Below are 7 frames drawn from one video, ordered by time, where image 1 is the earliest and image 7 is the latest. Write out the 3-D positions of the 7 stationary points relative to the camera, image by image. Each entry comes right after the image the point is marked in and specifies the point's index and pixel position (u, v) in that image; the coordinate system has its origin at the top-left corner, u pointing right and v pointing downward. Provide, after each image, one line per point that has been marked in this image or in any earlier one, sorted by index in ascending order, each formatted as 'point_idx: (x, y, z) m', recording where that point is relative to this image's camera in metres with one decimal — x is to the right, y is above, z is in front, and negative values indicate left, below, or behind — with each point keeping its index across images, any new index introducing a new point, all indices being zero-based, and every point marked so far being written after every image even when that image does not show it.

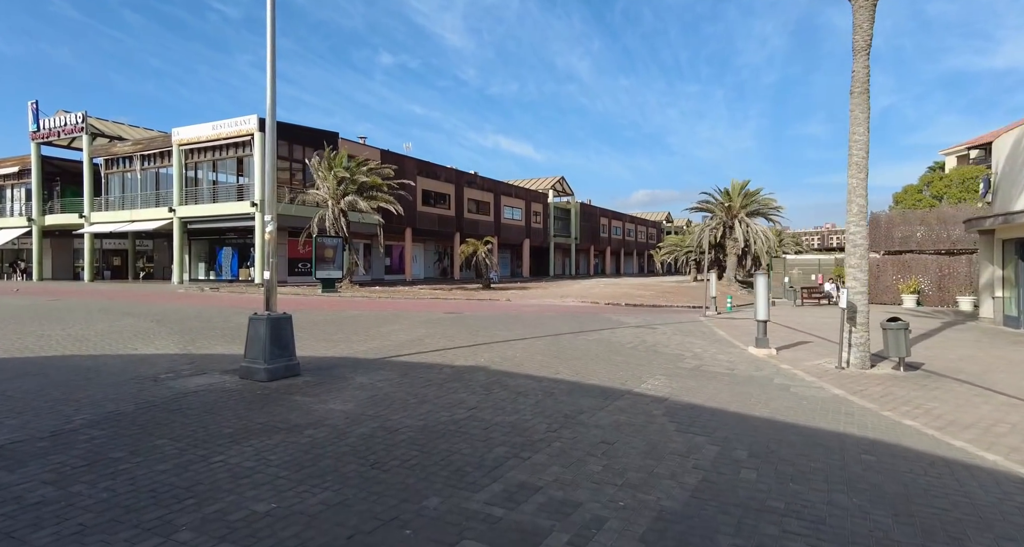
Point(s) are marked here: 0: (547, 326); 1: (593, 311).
0: (+0.9, -1.4, +14.2) m
1: (+3.0, -1.4, +20.0) m
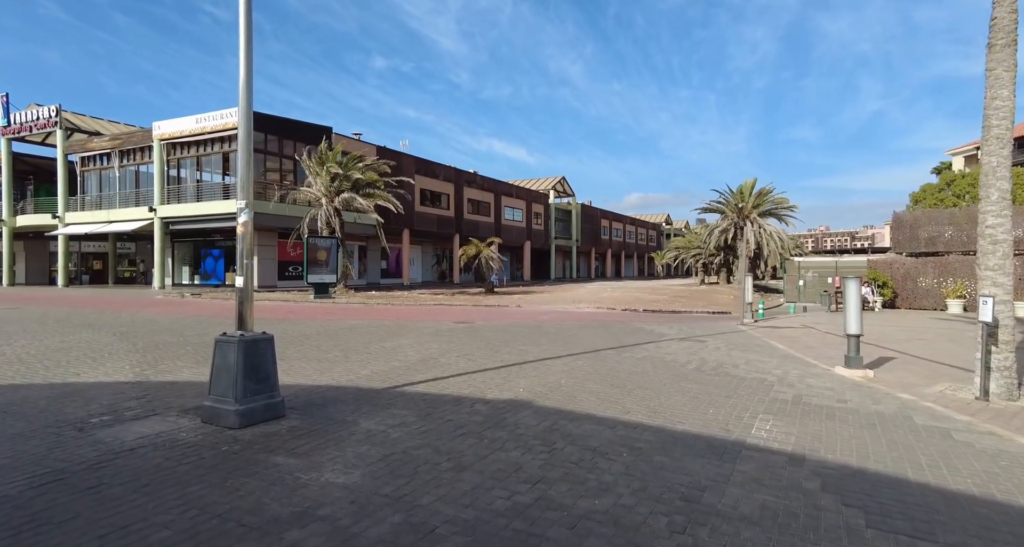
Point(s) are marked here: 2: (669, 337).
0: (+1.5, -1.5, +12.2) m
1: (+3.5, -1.5, +18.0) m
2: (+3.7, -1.5, +13.1) m
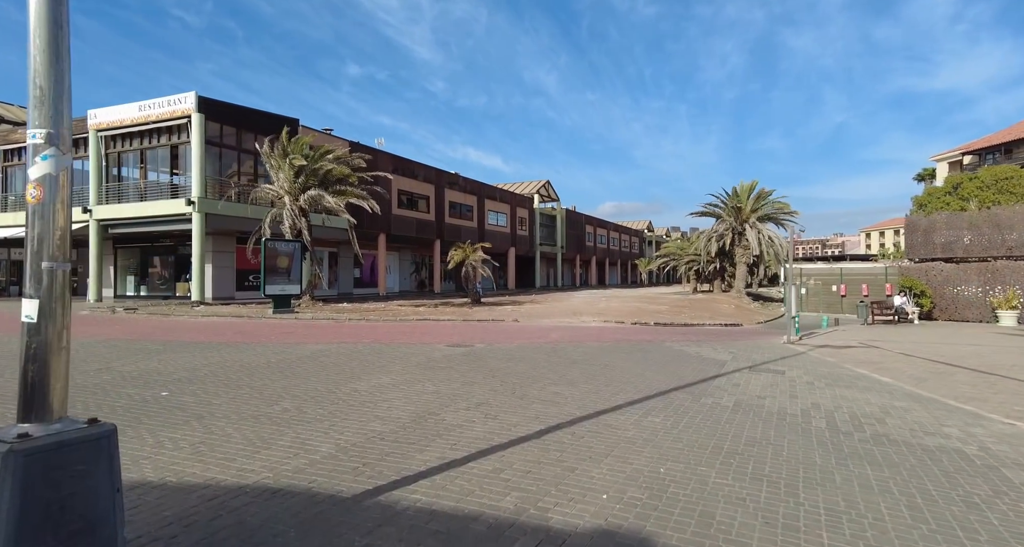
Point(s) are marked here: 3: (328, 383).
0: (+1.8, -1.6, +9.1) m
1: (+3.5, -1.8, +14.9) m
2: (+4.0, -1.7, +10.1) m
3: (-2.8, -1.7, +8.5) m
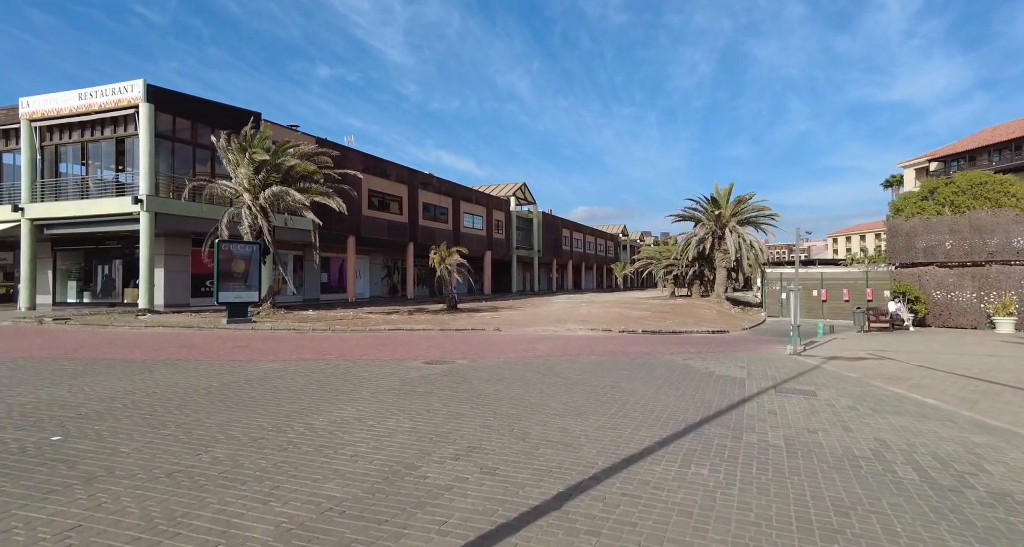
0: (+1.7, -1.7, +7.7) m
1: (+3.1, -1.9, +13.6) m
2: (+3.8, -1.8, +8.7) m
3: (-2.9, -1.8, +6.9) m
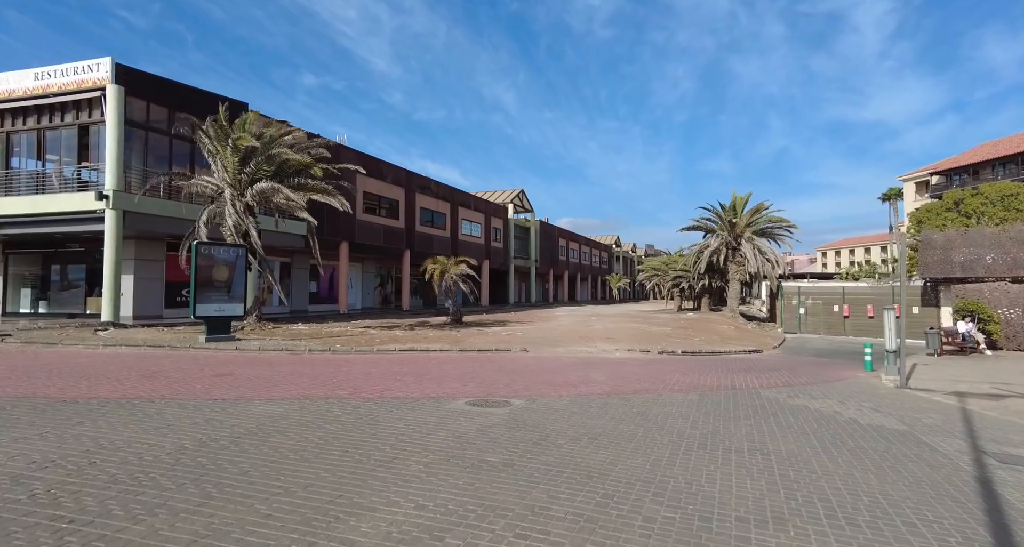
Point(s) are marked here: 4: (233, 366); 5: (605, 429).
0: (+2.9, -1.9, +5.0) m
1: (+4.2, -2.2, +11.0) m
2: (+5.0, -2.0, +6.2) m
3: (-1.6, -1.8, +4.1) m
4: (-6.0, -2.0, +11.8) m
5: (+1.2, -2.0, +7.1) m
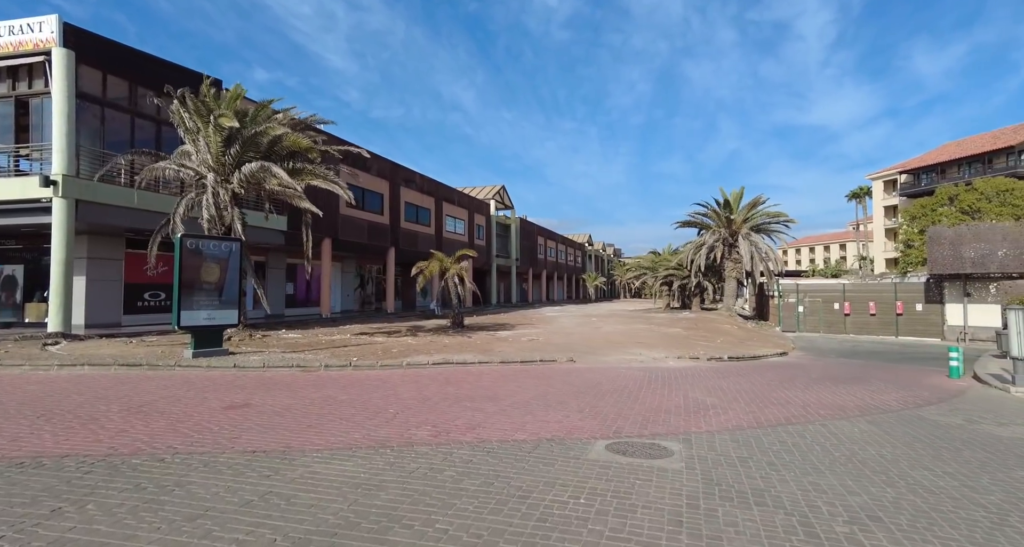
0: (+4.9, -1.8, +3.0) m
1: (+5.8, -2.2, +9.0) m
2: (+7.0, -1.9, +4.3) m
3: (+0.5, -1.8, +1.7) m
4: (-4.4, -2.0, +9.1) m
5: (+3.1, -1.9, +4.9) m
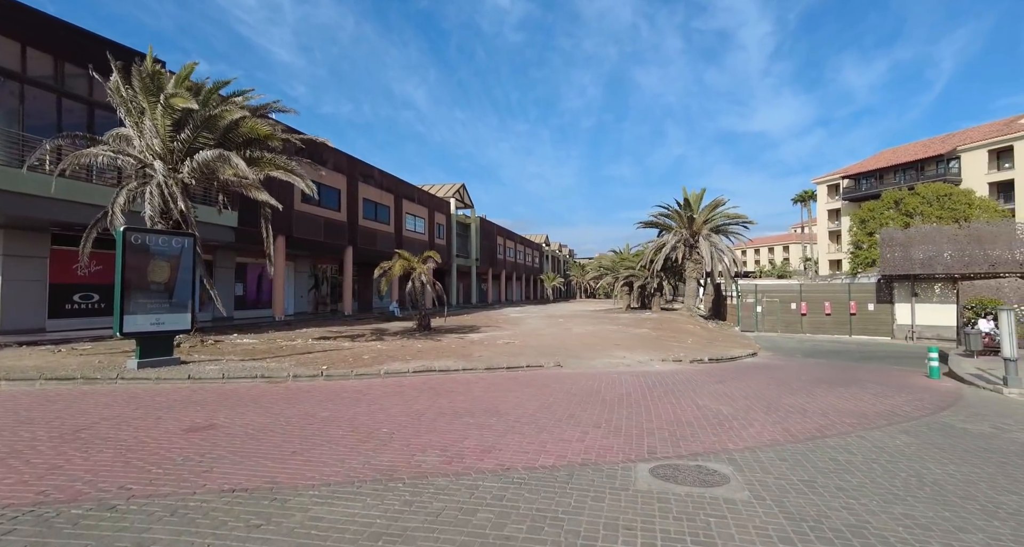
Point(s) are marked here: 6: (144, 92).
0: (+5.5, -1.8, +2.5) m
1: (+5.8, -2.2, +8.6) m
2: (+7.4, -2.0, +4.0) m
3: (+1.2, -1.8, +0.8) m
4: (-4.3, -1.9, +7.8) m
5: (+3.5, -1.9, +4.3) m
6: (-9.5, +4.7, +14.4) m
